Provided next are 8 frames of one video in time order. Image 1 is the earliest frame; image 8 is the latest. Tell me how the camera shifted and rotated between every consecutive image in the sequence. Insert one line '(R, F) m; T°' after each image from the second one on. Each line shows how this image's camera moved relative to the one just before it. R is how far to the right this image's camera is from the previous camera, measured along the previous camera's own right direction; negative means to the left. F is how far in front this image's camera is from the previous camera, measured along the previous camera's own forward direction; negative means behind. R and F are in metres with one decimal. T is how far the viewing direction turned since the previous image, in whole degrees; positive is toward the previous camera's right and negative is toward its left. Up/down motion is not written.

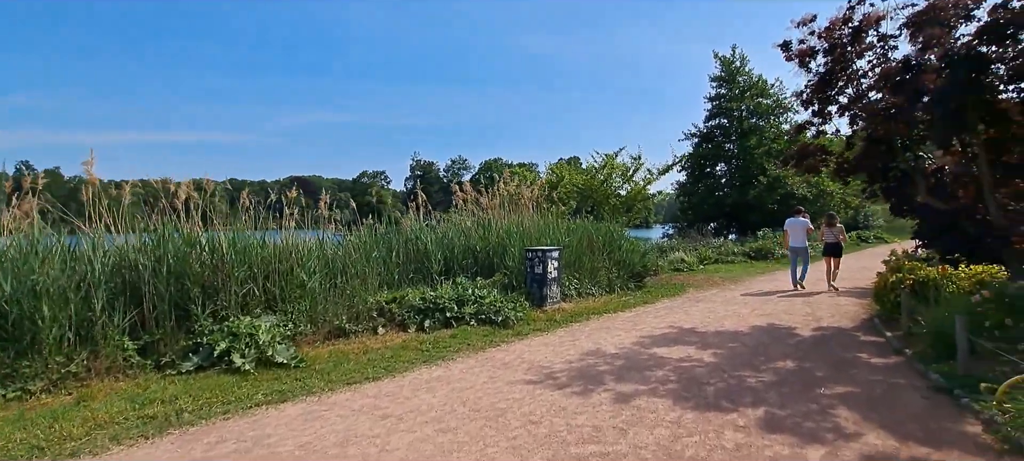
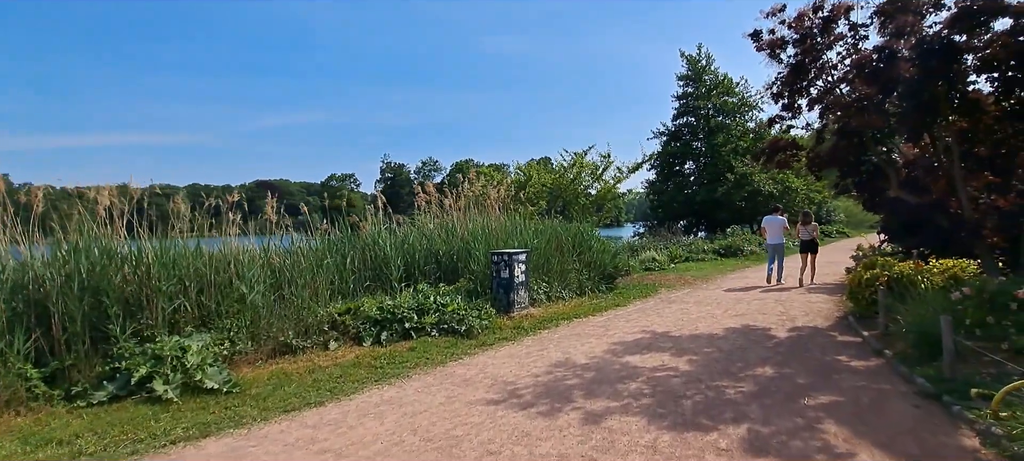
(+0.2, +0.5) m; +3°
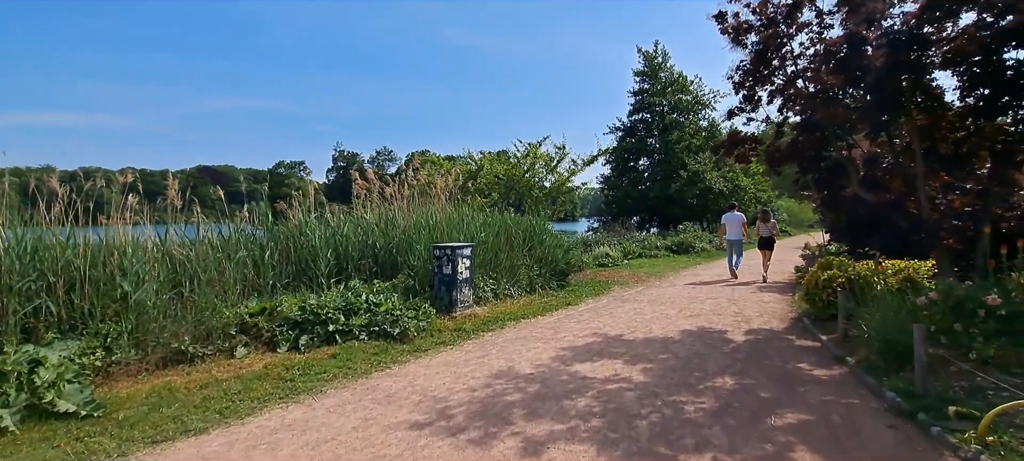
(+0.2, +0.8) m; +5°
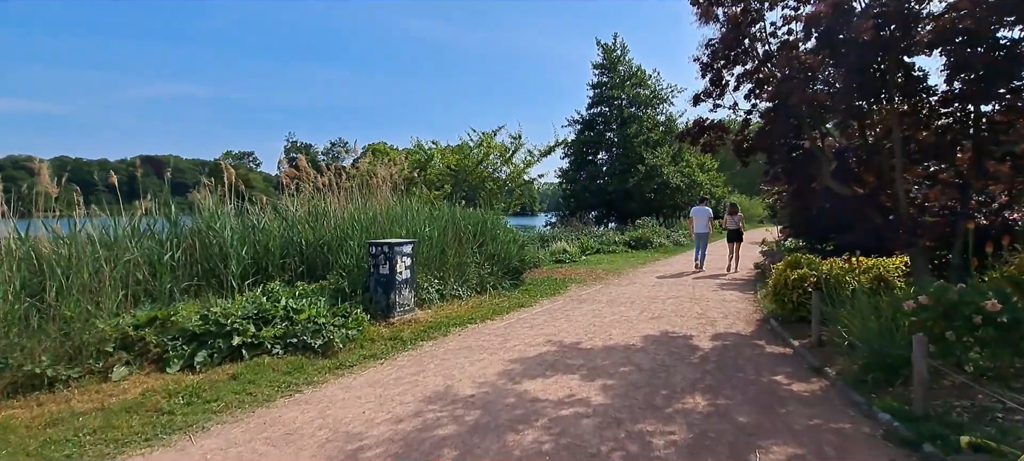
(+0.2, +0.9) m; +5°
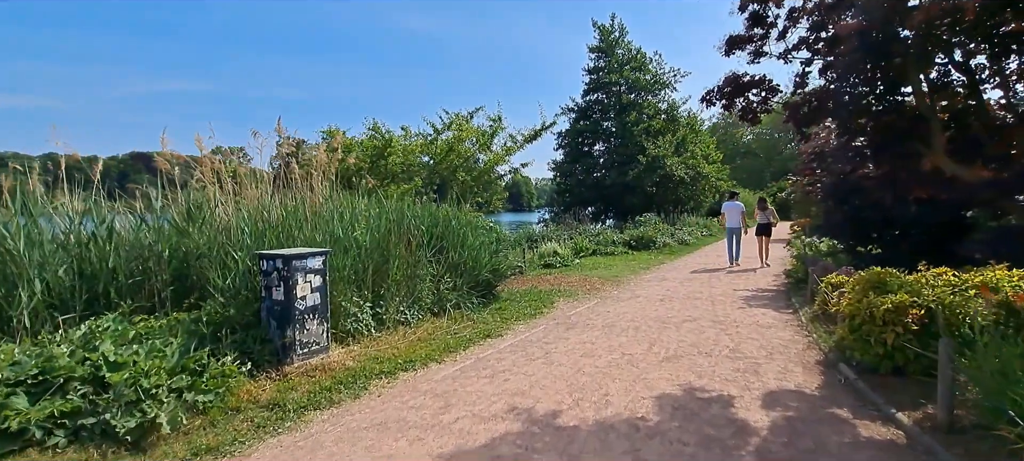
(+0.5, +2.4) m; 0°
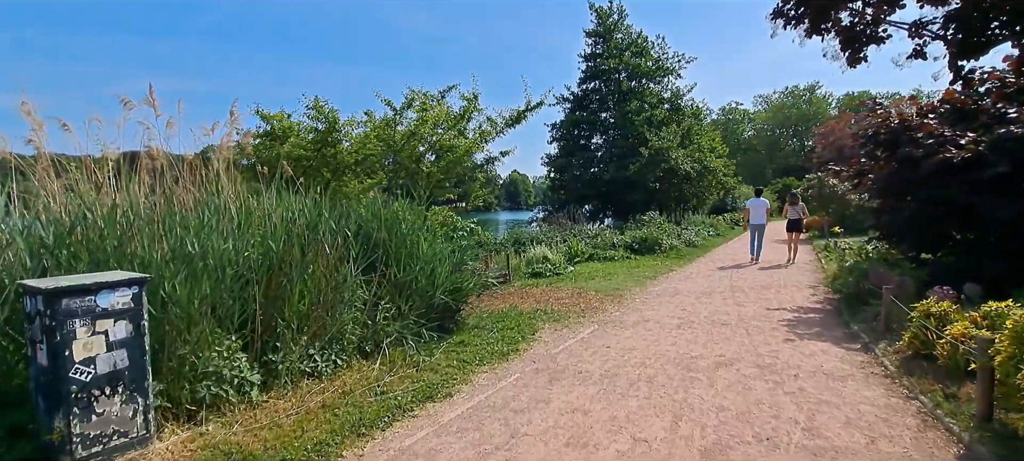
(+0.4, +2.2) m; 0°
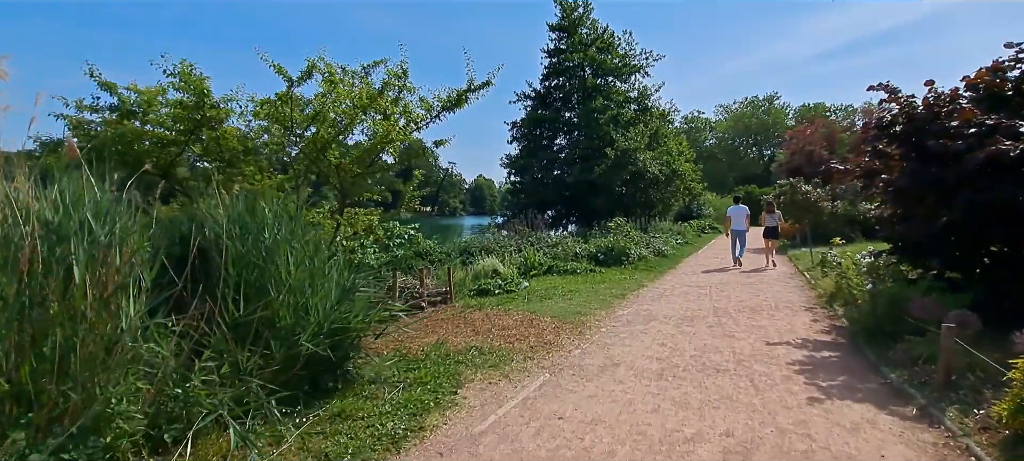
(+0.5, +2.0) m; +4°
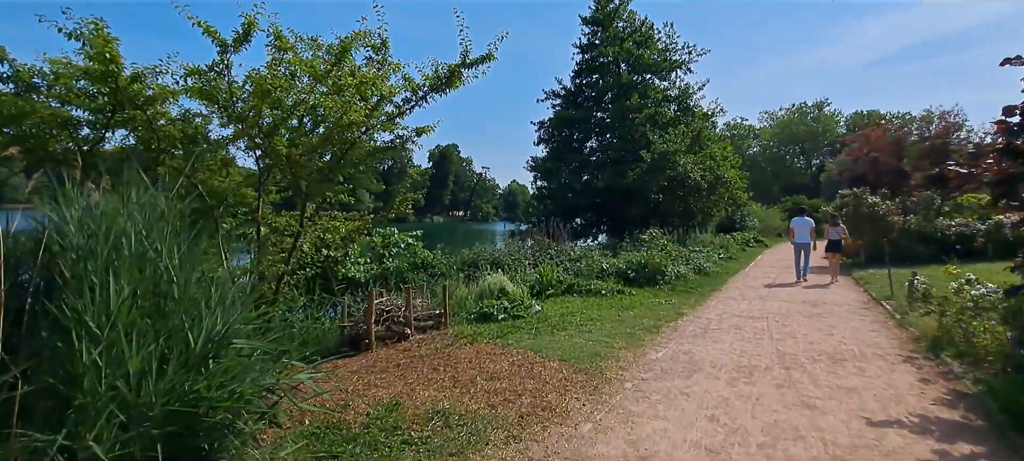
(+0.4, +1.8) m; -4°
